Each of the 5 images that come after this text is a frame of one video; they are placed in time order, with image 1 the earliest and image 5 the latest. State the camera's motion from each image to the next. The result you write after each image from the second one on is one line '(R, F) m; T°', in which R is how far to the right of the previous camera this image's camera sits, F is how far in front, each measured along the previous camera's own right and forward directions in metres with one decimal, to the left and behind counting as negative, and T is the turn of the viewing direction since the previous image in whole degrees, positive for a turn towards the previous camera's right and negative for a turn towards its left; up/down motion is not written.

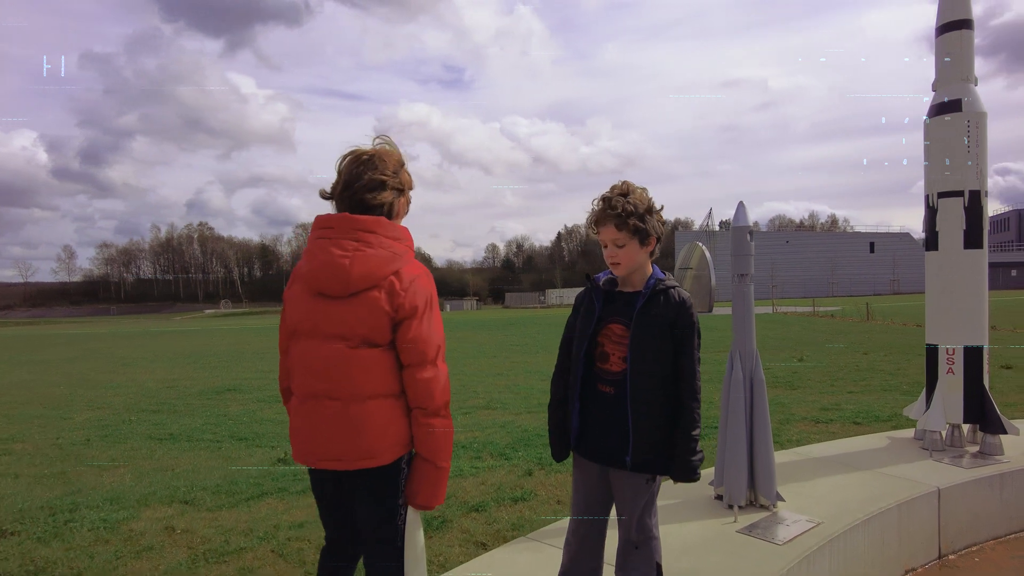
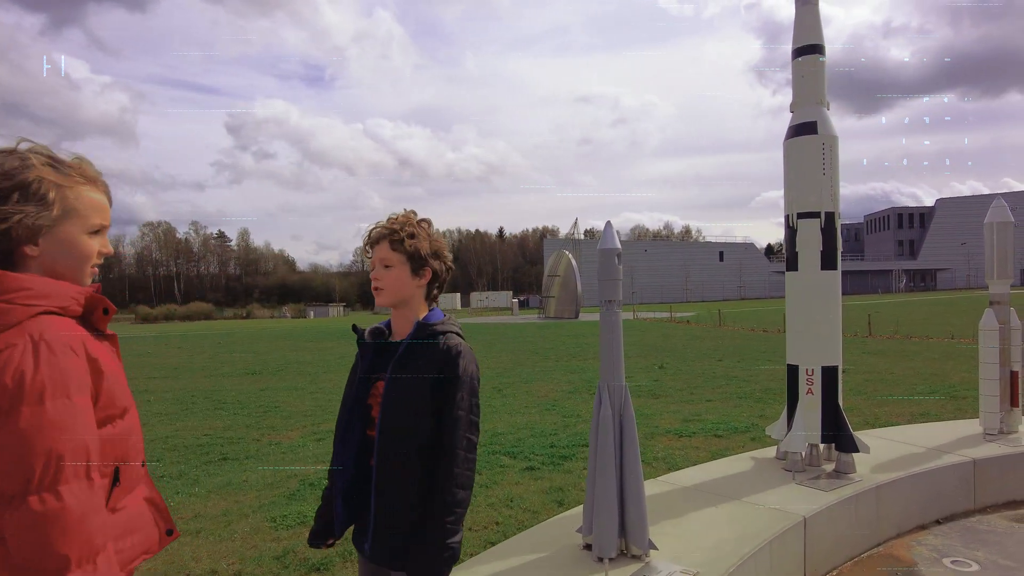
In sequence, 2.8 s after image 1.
(+0.2, +0.5) m; +12°
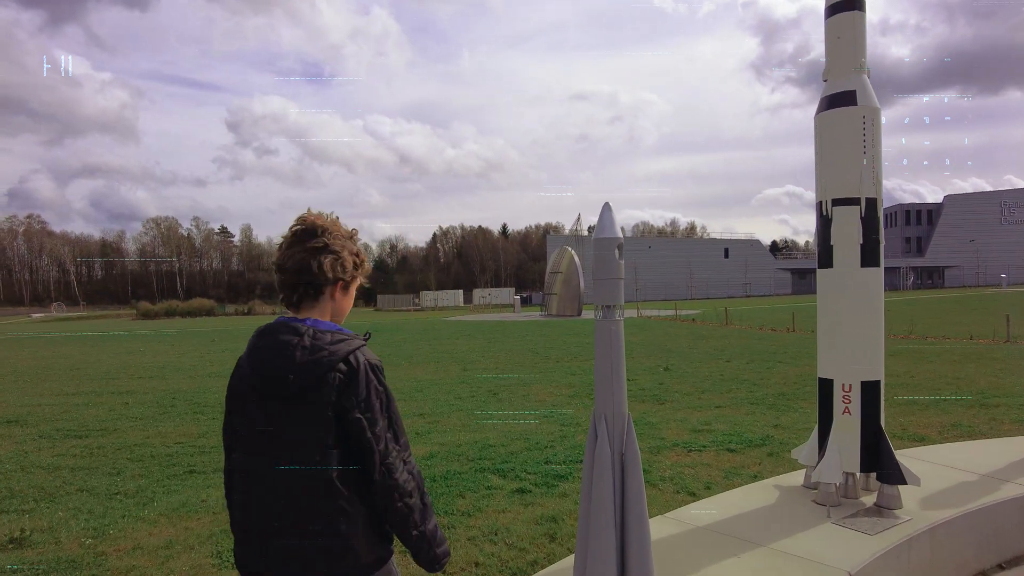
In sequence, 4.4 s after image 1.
(+0.1, +0.6) m; 0°
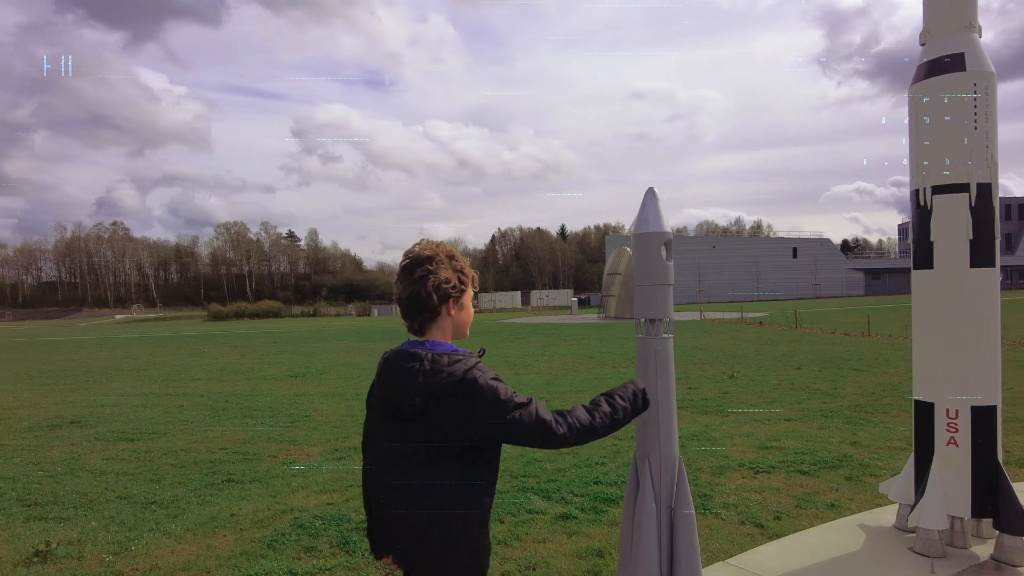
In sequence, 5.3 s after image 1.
(+0.1, +0.4) m; -6°
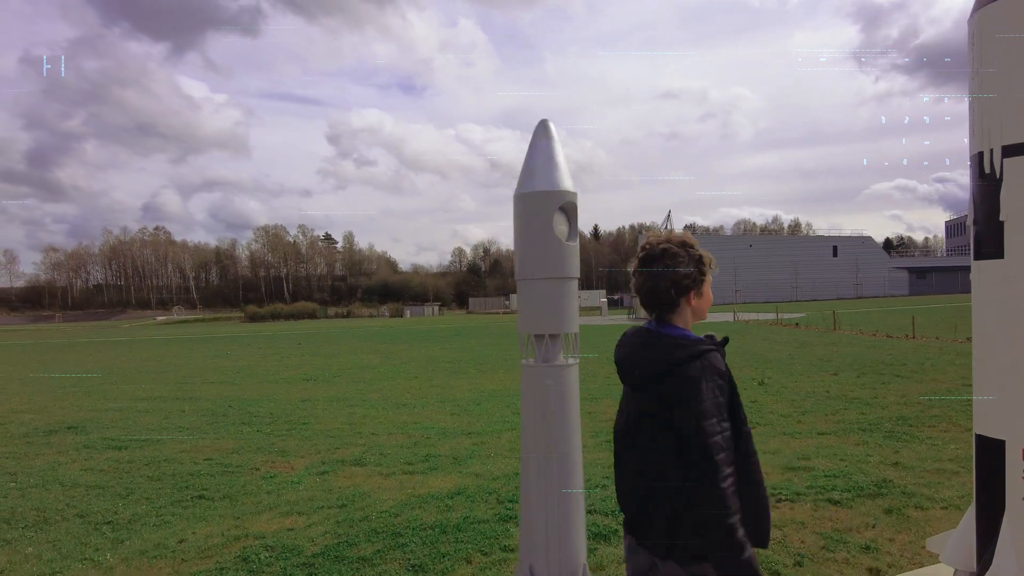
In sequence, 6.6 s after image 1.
(+0.4, +0.7) m; -4°
